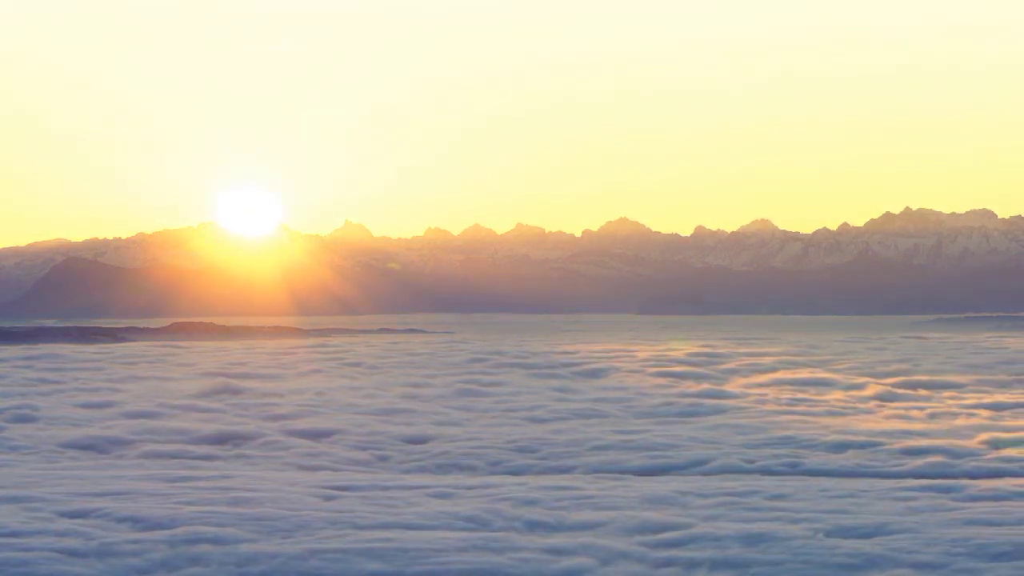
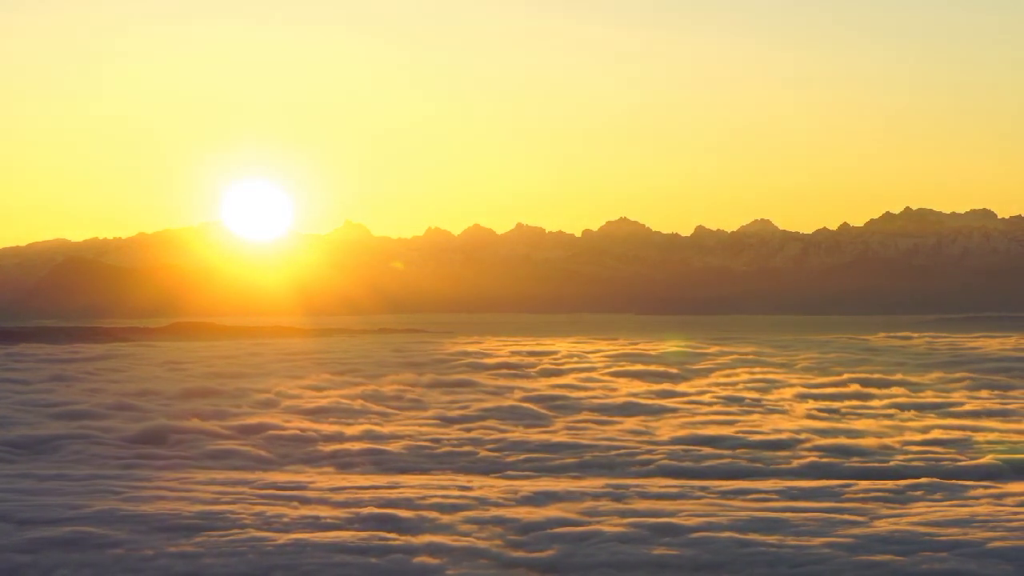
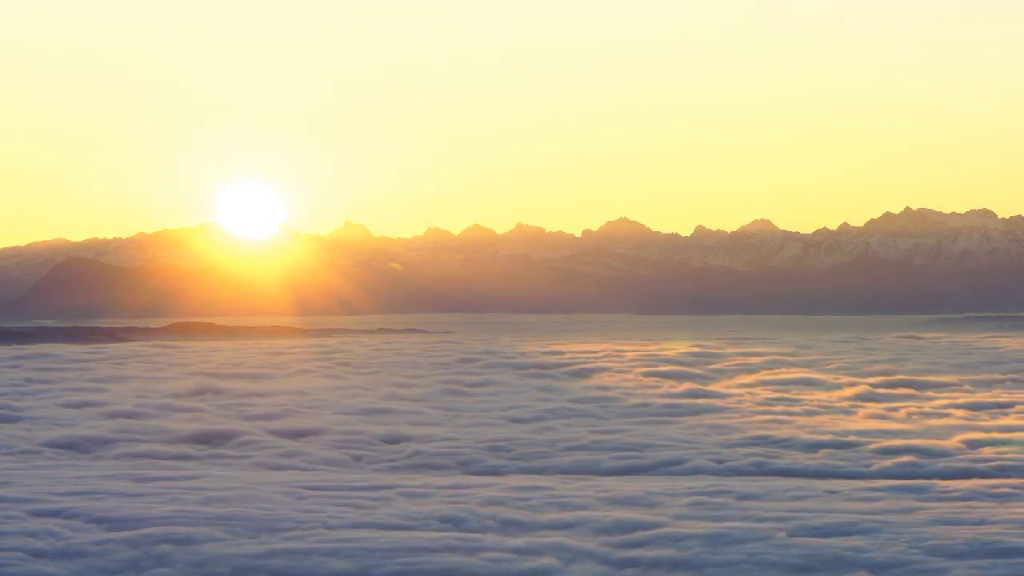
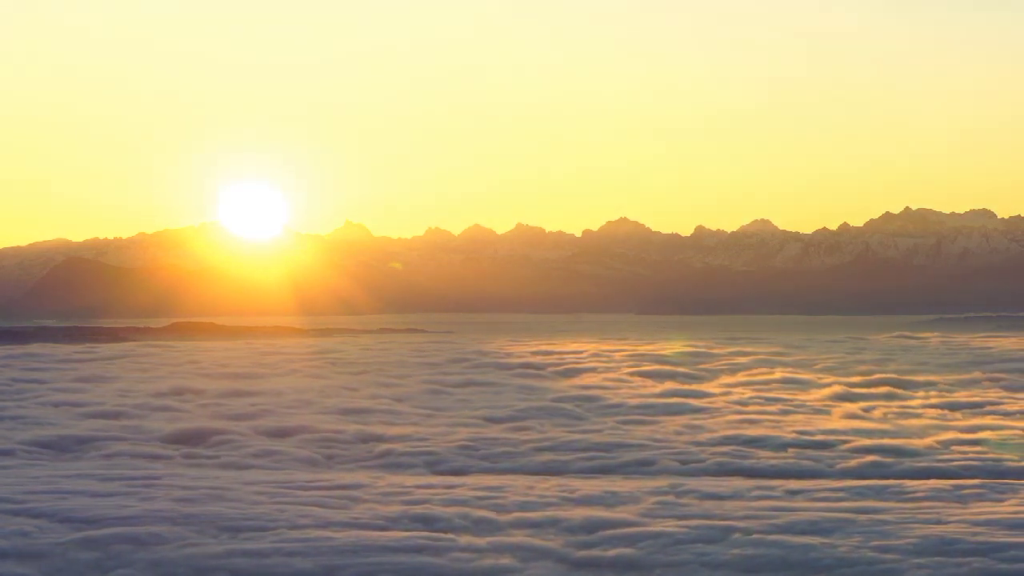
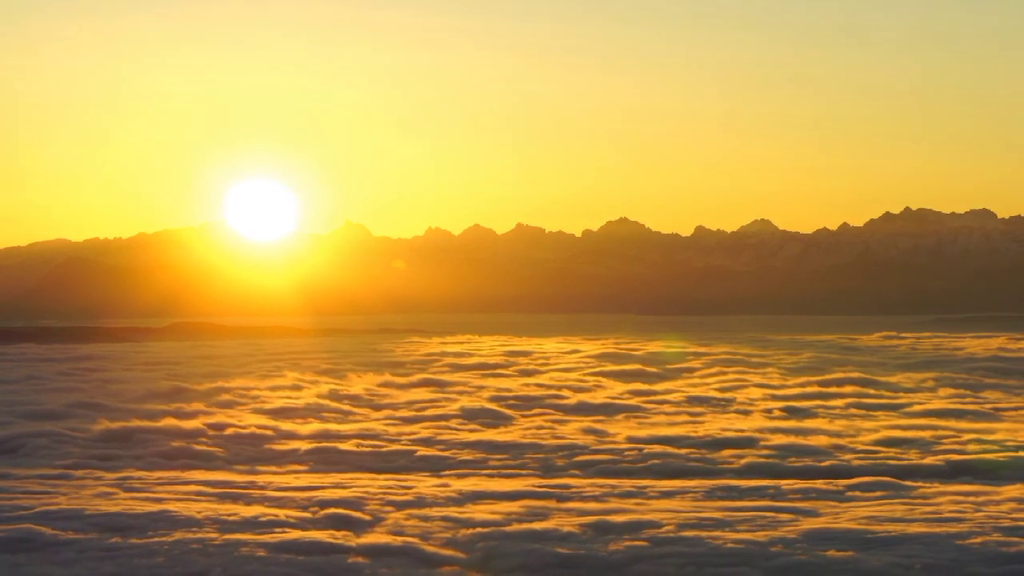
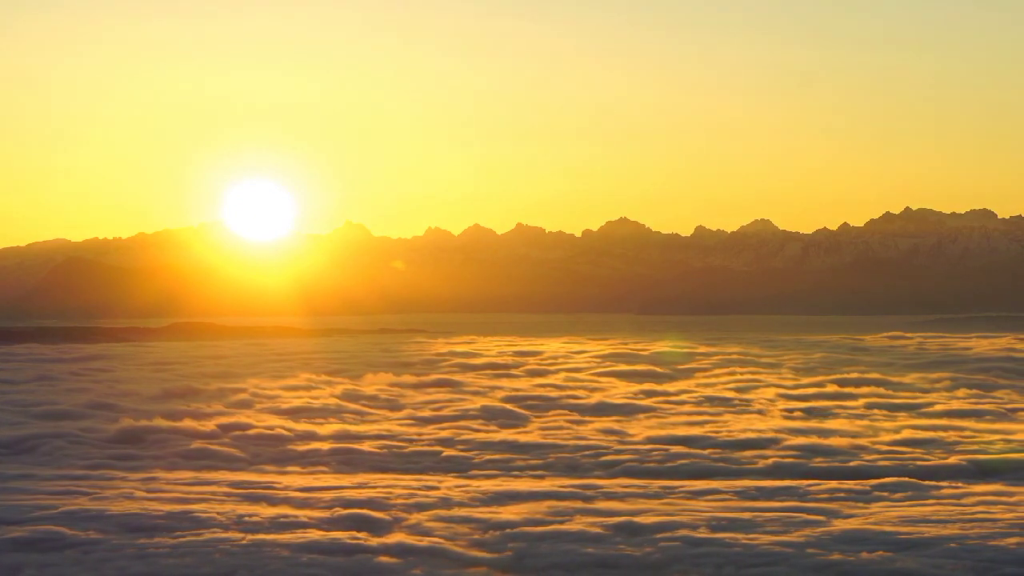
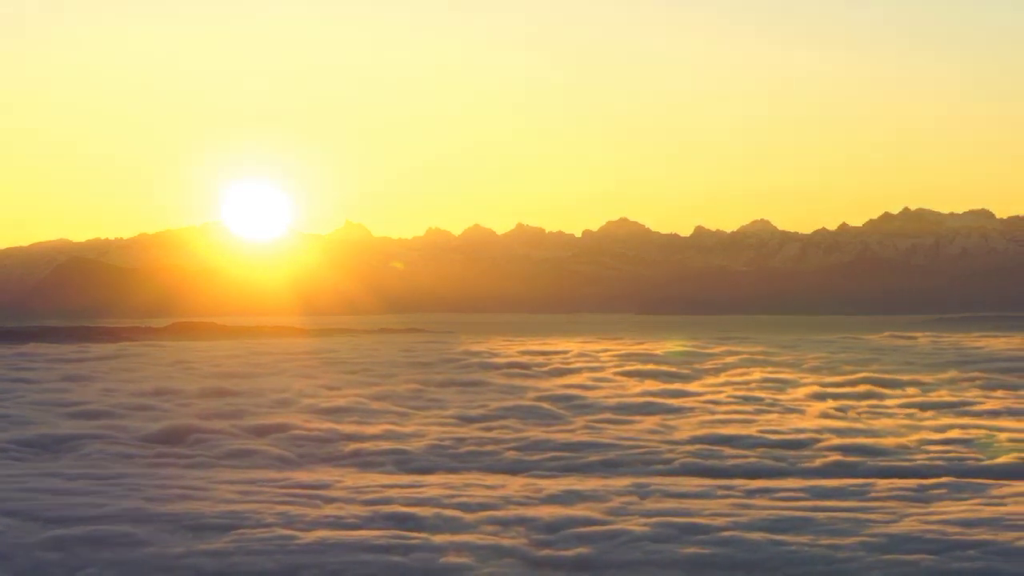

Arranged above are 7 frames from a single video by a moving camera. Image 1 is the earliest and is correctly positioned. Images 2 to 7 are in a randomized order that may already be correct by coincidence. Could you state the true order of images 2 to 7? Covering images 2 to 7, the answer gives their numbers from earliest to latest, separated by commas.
3, 4, 7, 2, 6, 5
